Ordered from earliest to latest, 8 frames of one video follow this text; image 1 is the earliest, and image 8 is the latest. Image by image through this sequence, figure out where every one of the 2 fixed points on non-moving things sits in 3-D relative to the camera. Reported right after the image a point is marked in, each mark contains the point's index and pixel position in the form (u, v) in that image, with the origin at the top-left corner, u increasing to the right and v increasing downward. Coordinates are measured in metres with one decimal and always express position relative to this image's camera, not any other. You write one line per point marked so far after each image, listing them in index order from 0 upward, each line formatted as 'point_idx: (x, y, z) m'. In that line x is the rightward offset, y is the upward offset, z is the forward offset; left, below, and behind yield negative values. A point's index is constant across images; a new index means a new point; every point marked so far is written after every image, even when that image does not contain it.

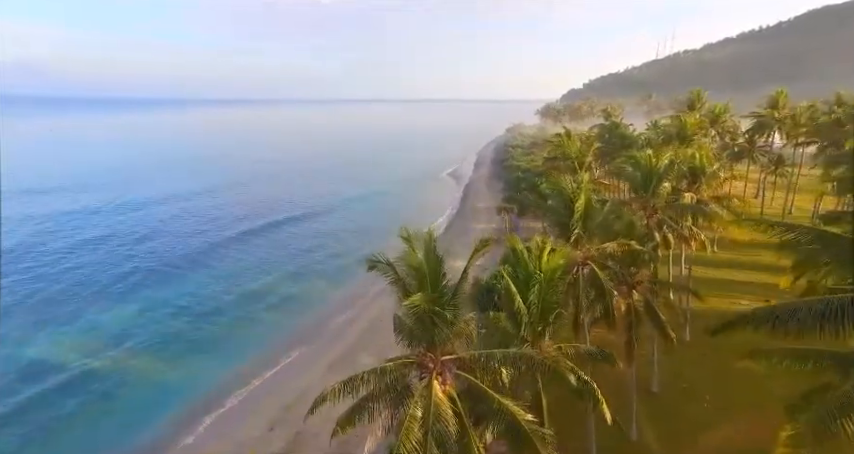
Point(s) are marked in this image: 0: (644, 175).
0: (+8.7, +2.1, +17.7) m
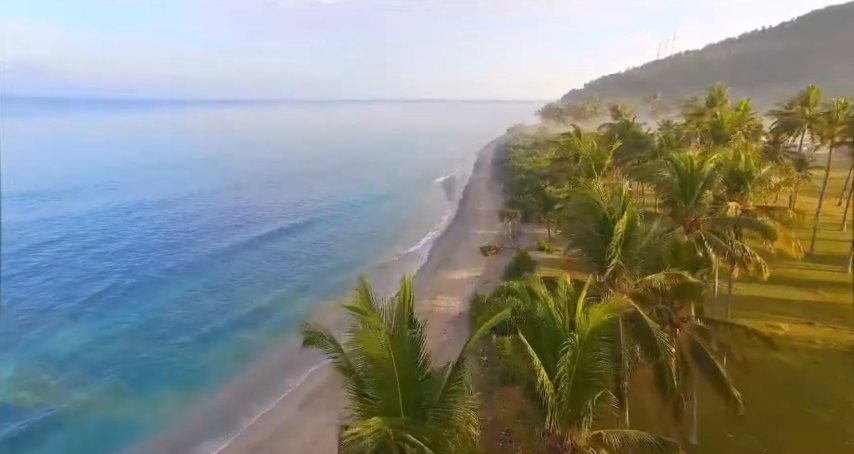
0: (+8.3, +1.5, +14.5) m
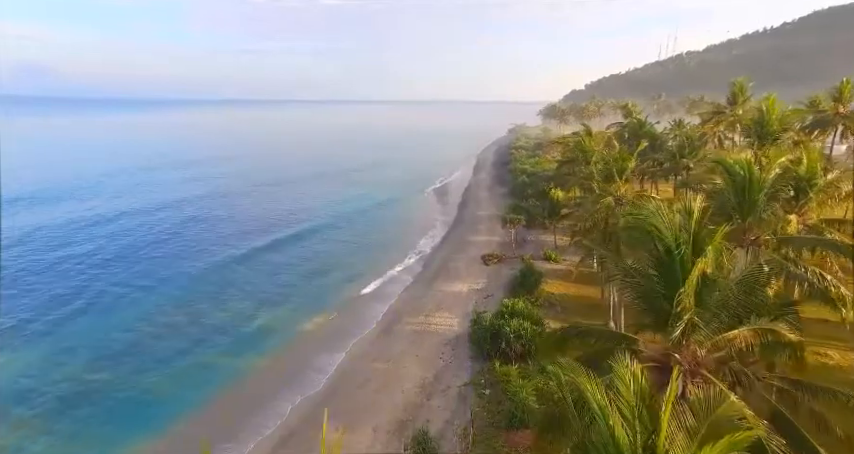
0: (+8.1, +1.0, +11.5) m
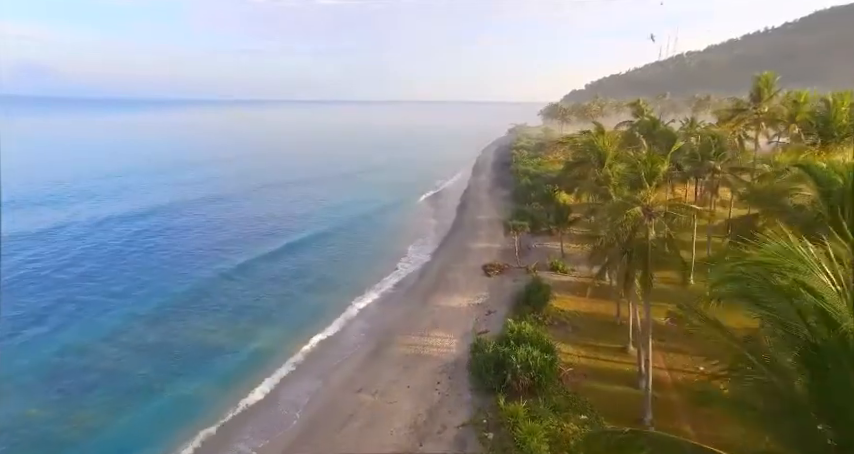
0: (+7.8, +0.4, +8.6) m
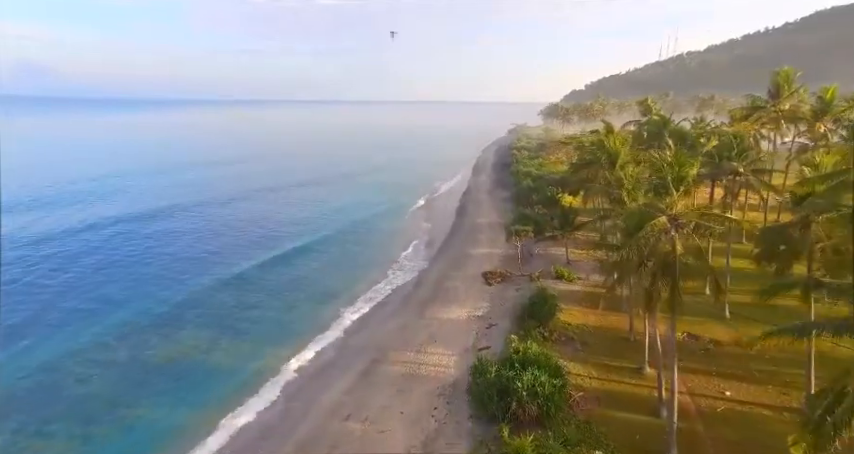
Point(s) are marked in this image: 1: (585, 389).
0: (+7.6, +0.1, +6.6) m
1: (+6.5, -6.6, +18.2) m
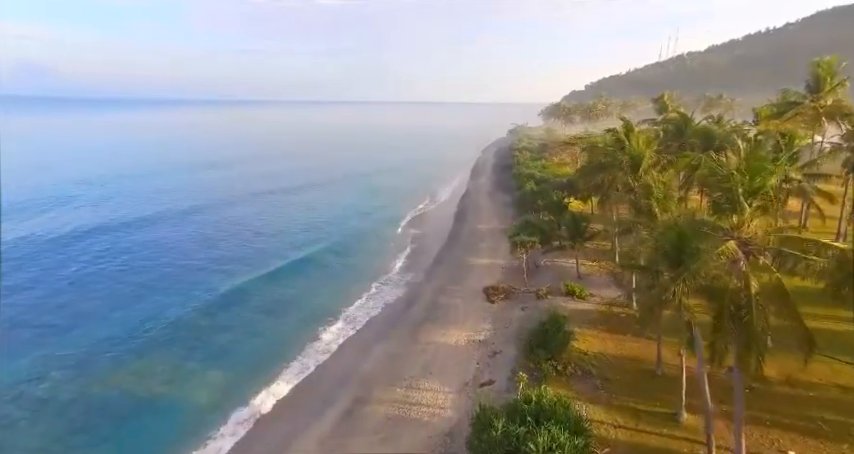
0: (+7.3, -0.6, +3.3) m
1: (+6.2, -7.3, +14.9) m
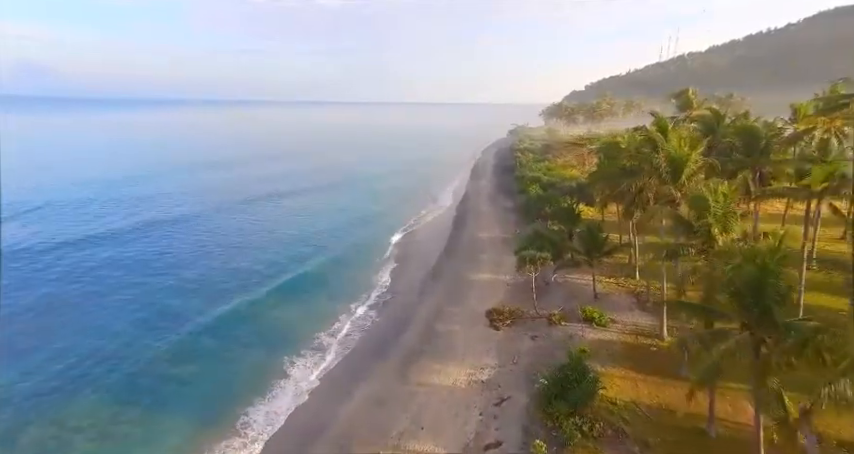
0: (+7.0, -1.3, -0.7) m
1: (+5.8, -8.0, +10.9) m
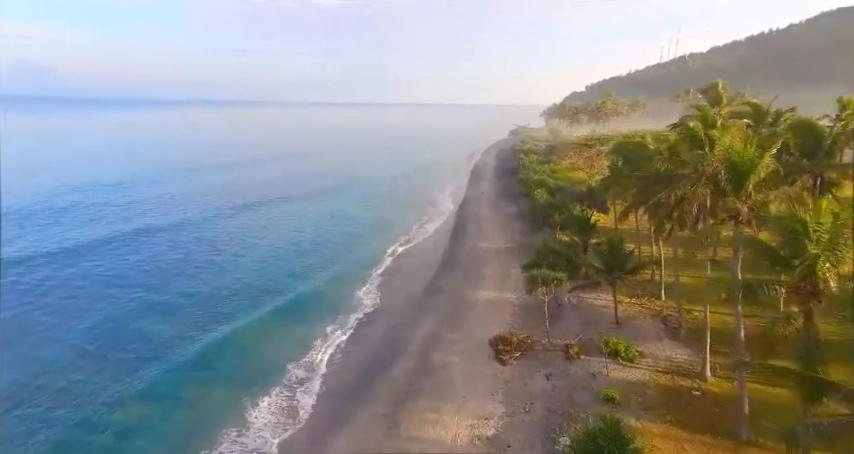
0: (+6.7, -2.0, -4.4) m
1: (+5.5, -8.7, +7.2) m
